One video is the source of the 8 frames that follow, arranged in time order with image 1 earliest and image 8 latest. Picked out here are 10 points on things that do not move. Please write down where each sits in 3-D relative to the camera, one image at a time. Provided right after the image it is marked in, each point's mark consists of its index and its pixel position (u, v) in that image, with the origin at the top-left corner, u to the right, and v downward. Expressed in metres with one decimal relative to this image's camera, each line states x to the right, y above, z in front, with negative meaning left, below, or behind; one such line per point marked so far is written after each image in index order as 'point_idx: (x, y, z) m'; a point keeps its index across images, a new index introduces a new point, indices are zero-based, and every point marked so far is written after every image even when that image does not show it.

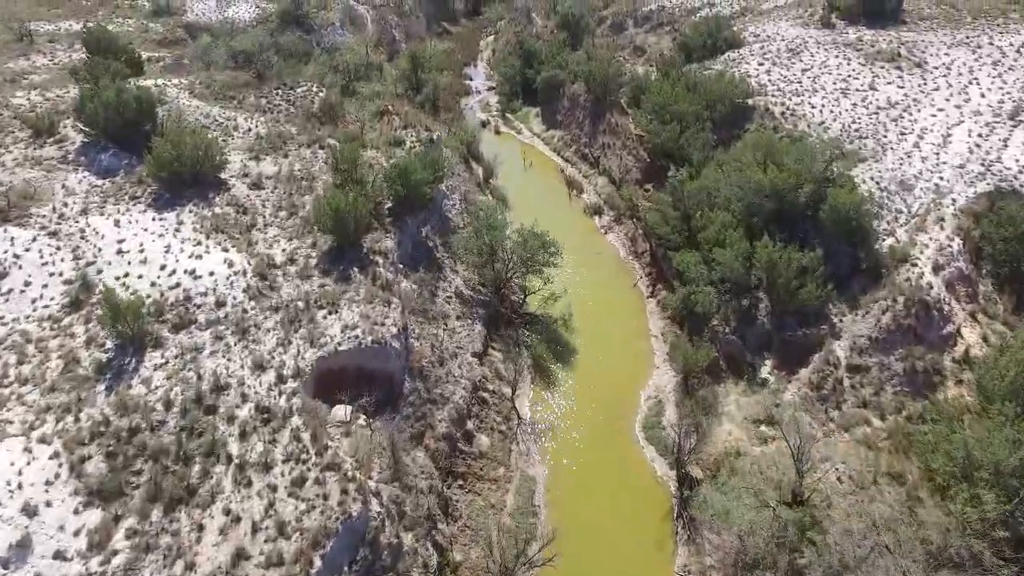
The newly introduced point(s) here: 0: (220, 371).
0: (-9.6, -2.8, +18.5) m
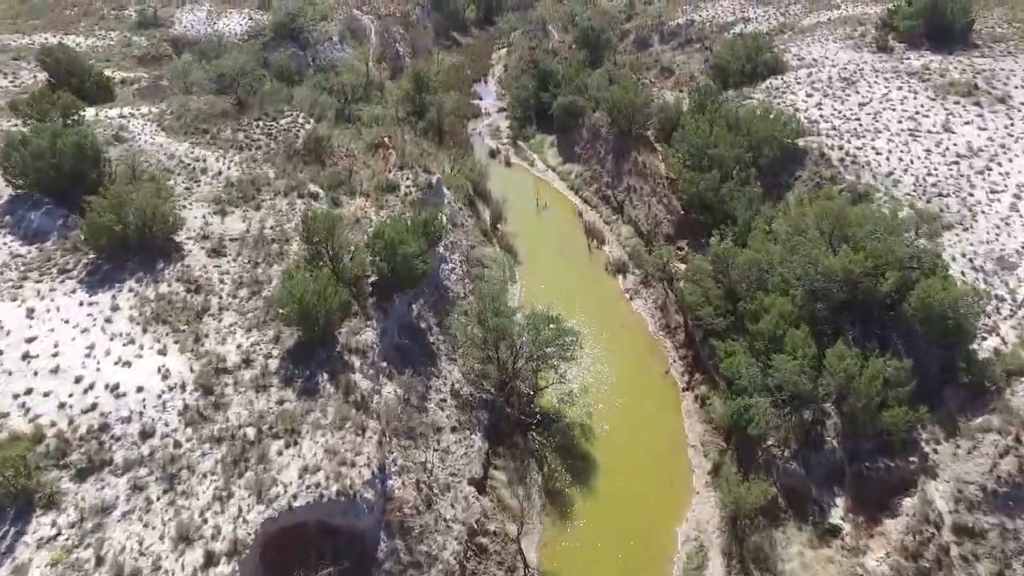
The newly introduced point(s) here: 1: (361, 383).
0: (-9.5, -6.4, +14.0) m
1: (-5.0, -3.2, +18.9) m
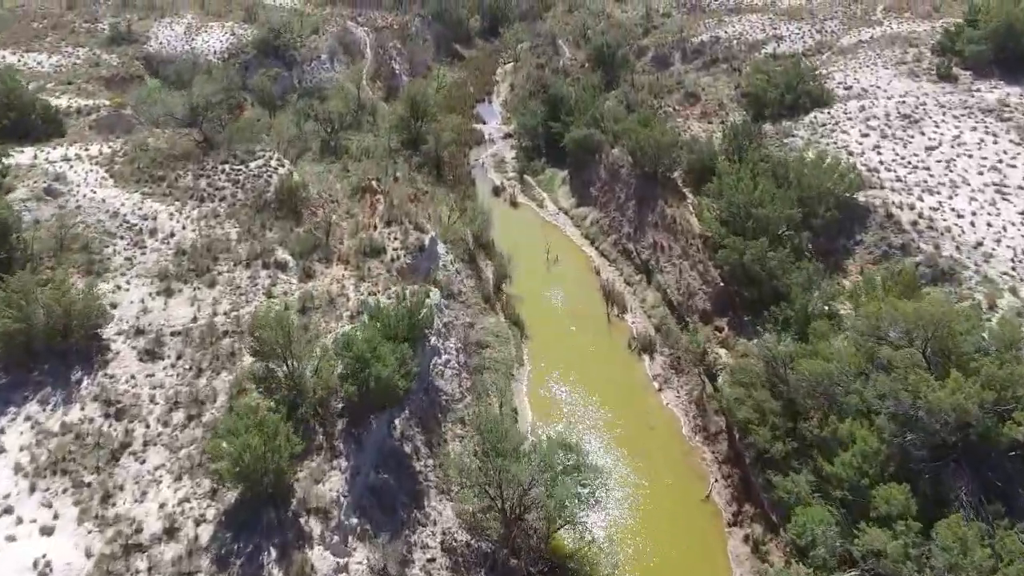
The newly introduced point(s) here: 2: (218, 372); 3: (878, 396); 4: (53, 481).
0: (-9.3, -10.2, +9.4) m
1: (-4.9, -6.9, +14.3) m
2: (-9.5, -2.7, +18.4) m
3: (+10.9, -3.2, +17.0) m
4: (-12.0, -5.1, +14.9) m
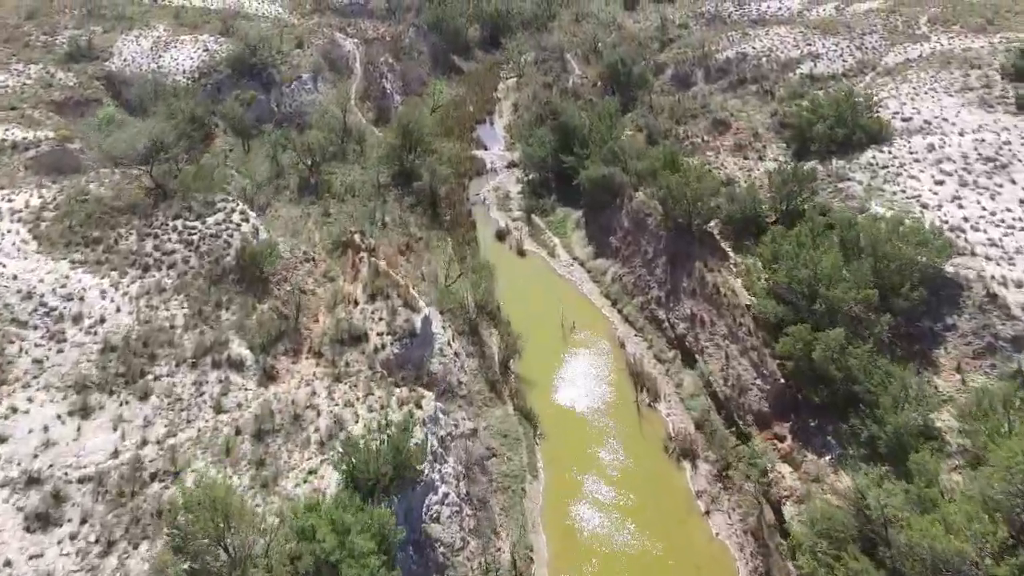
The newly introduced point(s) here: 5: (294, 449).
0: (-8.8, -13.7, +4.7) m
1: (-4.4, -10.4, +9.5) m
2: (-9.1, -6.2, +13.6) m
3: (+11.4, -6.7, +12.3) m
4: (-11.5, -8.5, +10.1) m
5: (-6.4, -4.7, +16.7) m
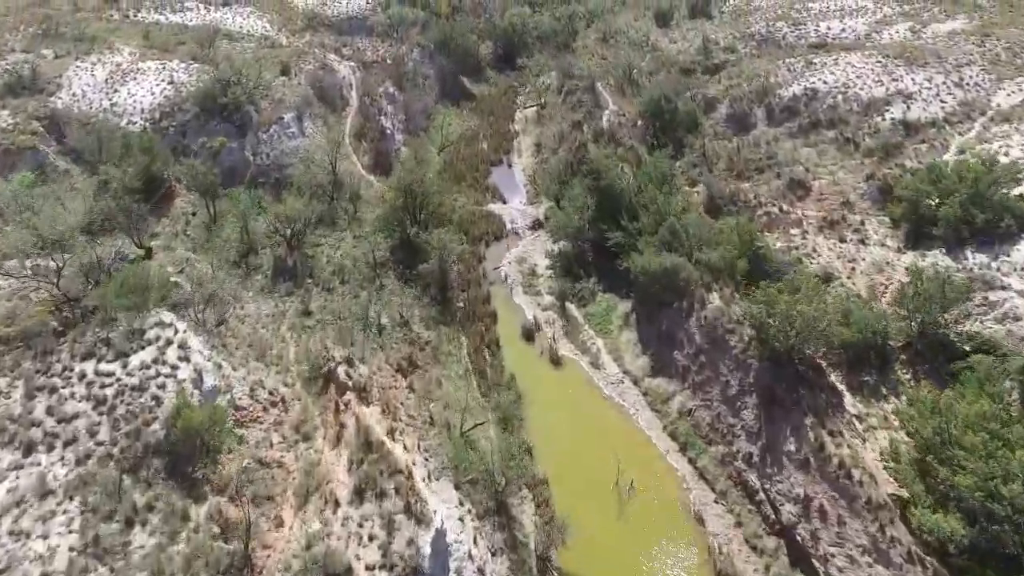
0: (-7.6, -19.0, -2.1) m
1: (-3.1, -15.7, +2.8) m
2: (-7.8, -11.4, +6.8) m
3: (+12.7, -12.1, +5.4) m
4: (-10.3, -13.8, +3.4) m
5: (-5.1, -10.0, +9.9) m
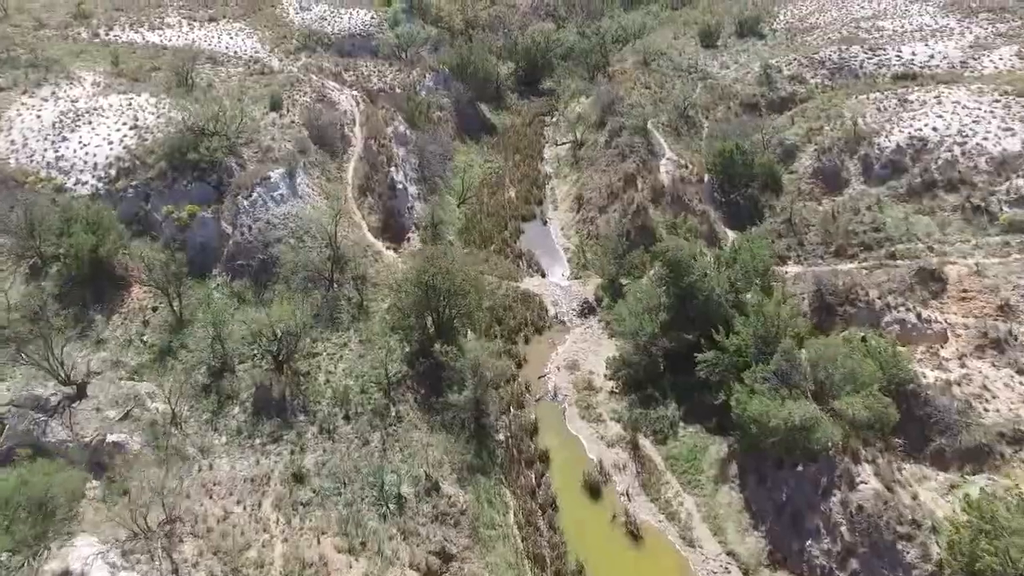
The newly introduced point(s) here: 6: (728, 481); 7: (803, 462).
0: (-5.5, -23.9, -8.4) m
1: (-1.0, -20.6, -3.6) m
2: (-5.7, -16.3, +0.4) m
3: (+14.8, -17.0, -1.0) m
4: (-8.2, -18.7, -3.1) m
5: (-3.0, -14.9, +3.4) m
6: (+7.3, -6.6, +19.0) m
7: (+9.1, -5.2, +17.1) m
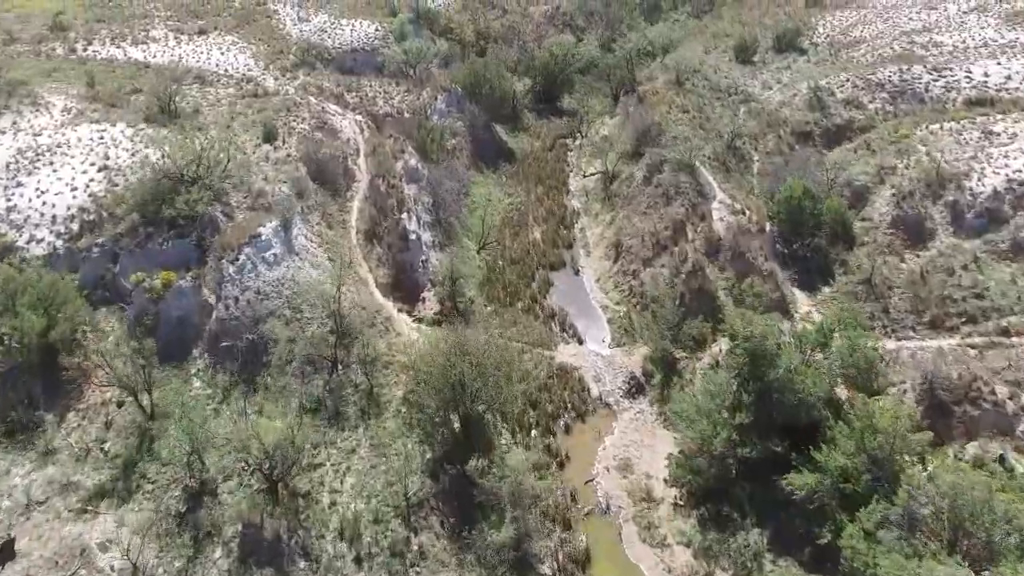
0: (-4.0, -27.1, -12.5) m
1: (+0.5, -23.7, -7.7) m
2: (-4.2, -19.5, -3.7) m
3: (+16.3, -20.1, -5.0) m
4: (-6.7, -21.9, -7.1) m
5: (-1.5, -18.0, -0.6) m
6: (+8.8, -9.6, +14.9) m
7: (+10.5, -8.3, +13.1) m
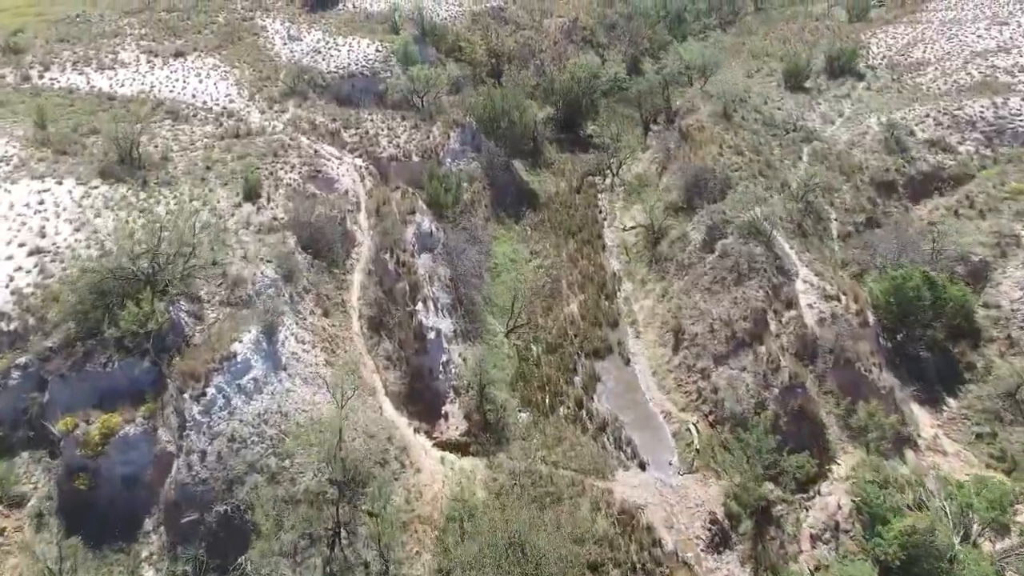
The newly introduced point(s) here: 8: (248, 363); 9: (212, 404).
0: (-2.0, -31.2, -17.6) m
1: (+2.4, -27.8, -12.8) m
2: (-2.3, -23.6, -8.8) m
3: (+18.2, -24.2, -10.0) m
4: (-4.7, -26.0, -12.3) m
5: (+0.3, -22.1, -5.8) m
6: (+10.5, -13.6, +9.8) m
7: (+12.3, -12.3, +8.0) m
8: (-8.2, -2.1, +17.8) m
9: (-8.8, -2.7, +17.2) m
